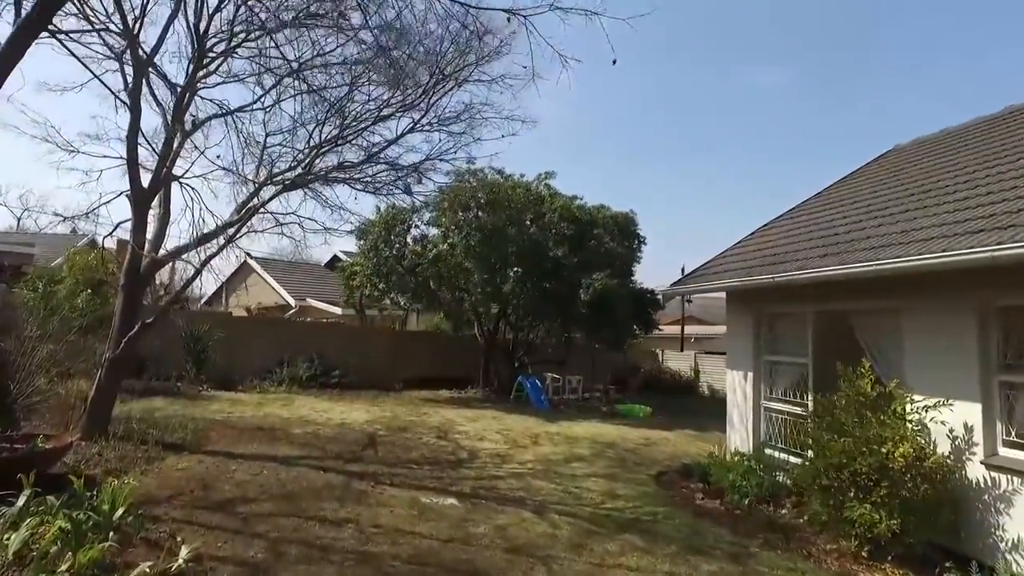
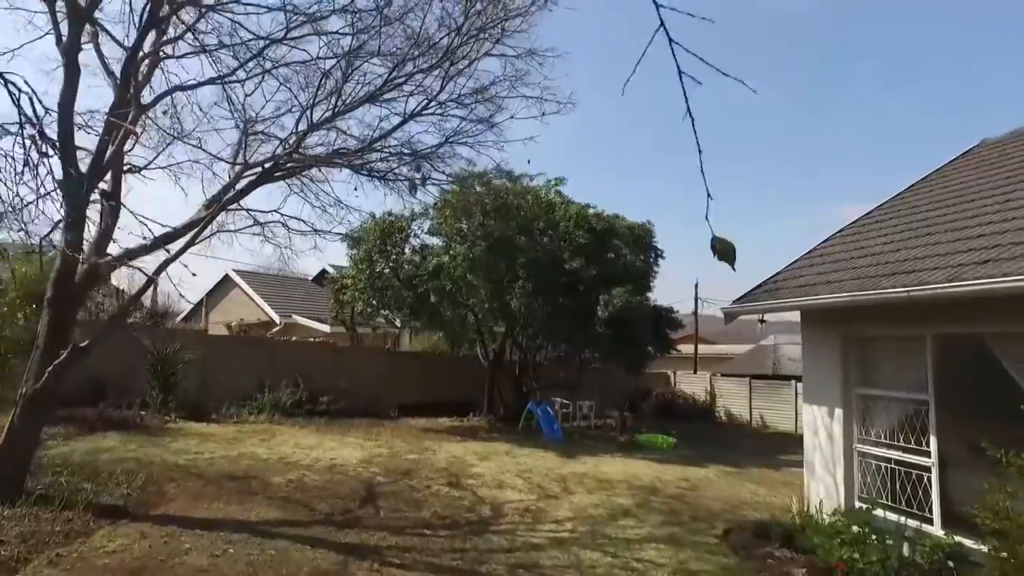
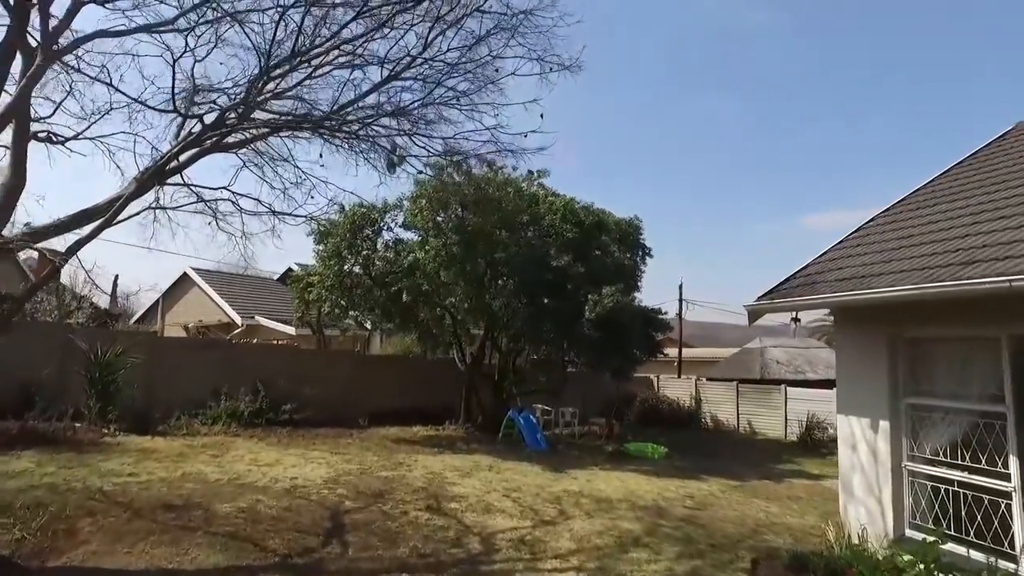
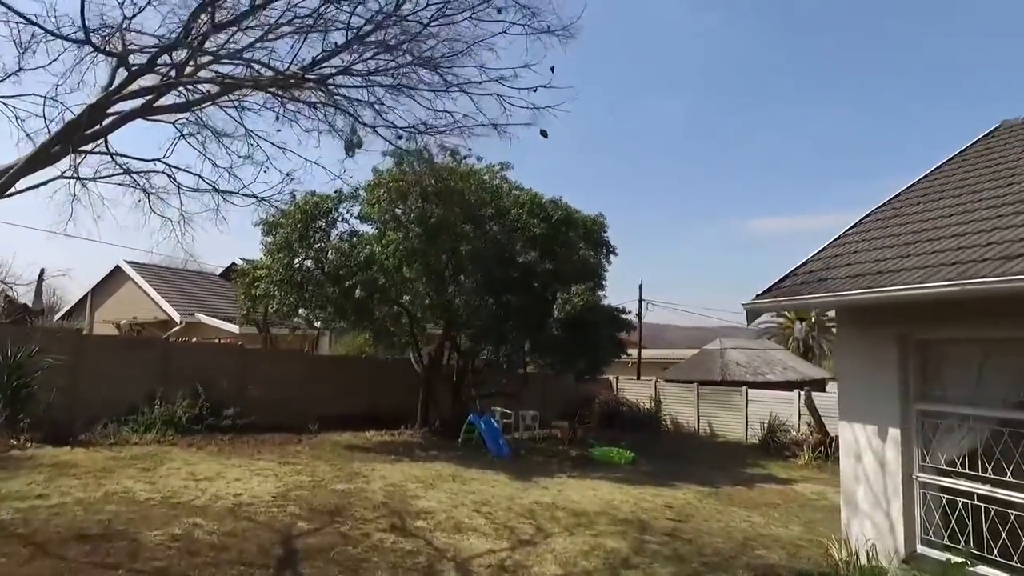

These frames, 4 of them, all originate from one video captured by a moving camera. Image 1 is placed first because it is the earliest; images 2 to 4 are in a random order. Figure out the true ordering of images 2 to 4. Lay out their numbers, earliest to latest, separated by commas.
2, 3, 4
